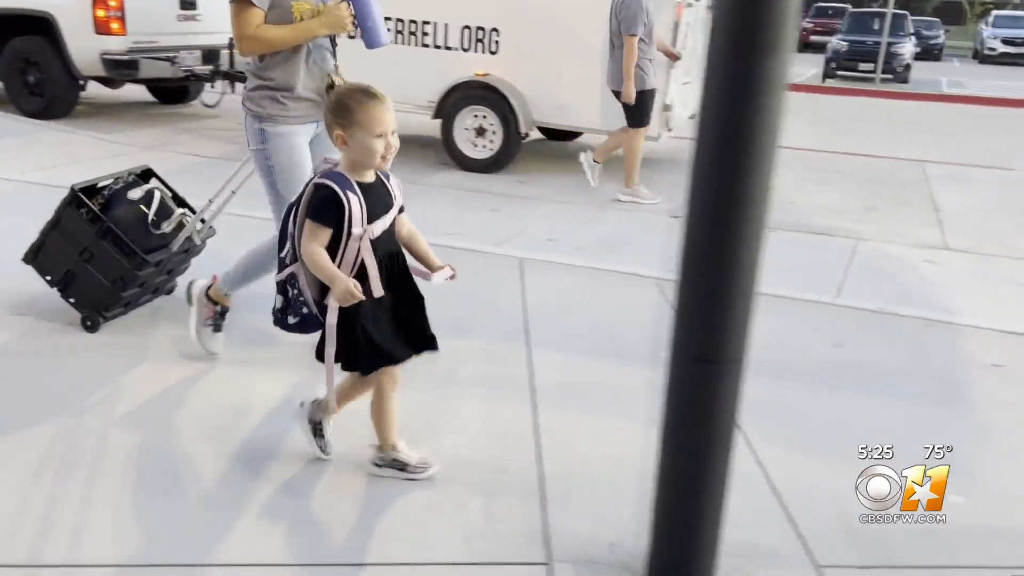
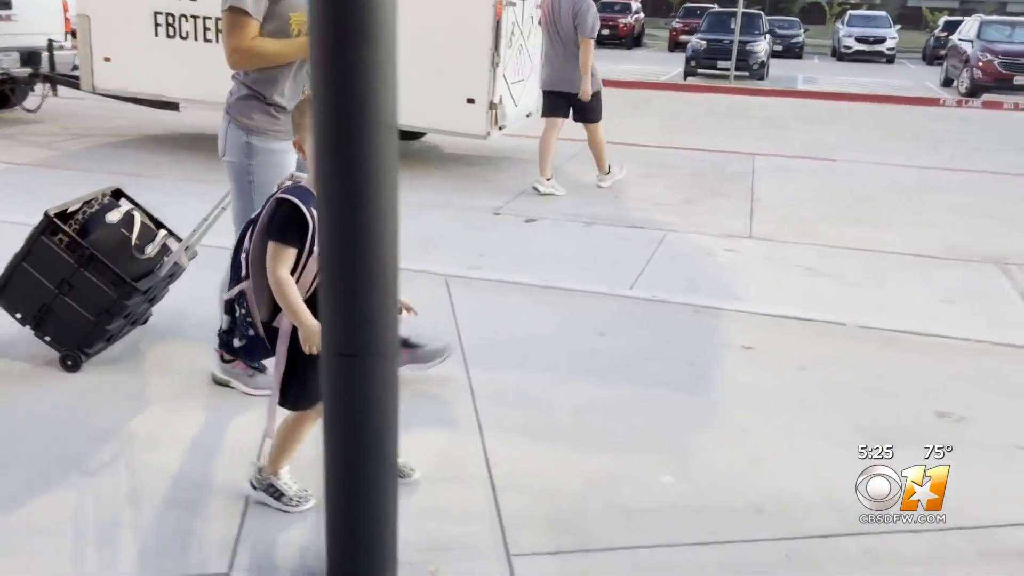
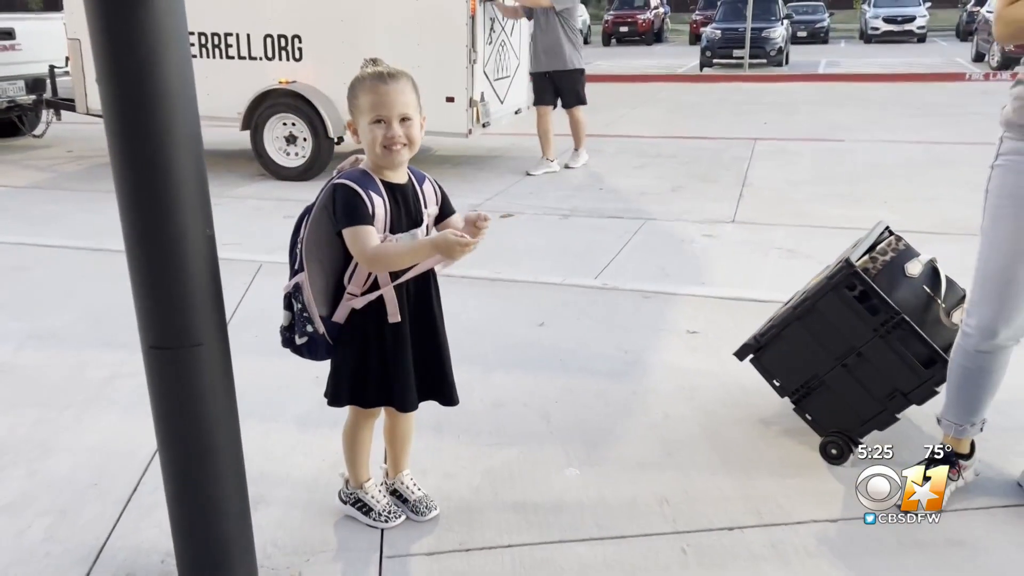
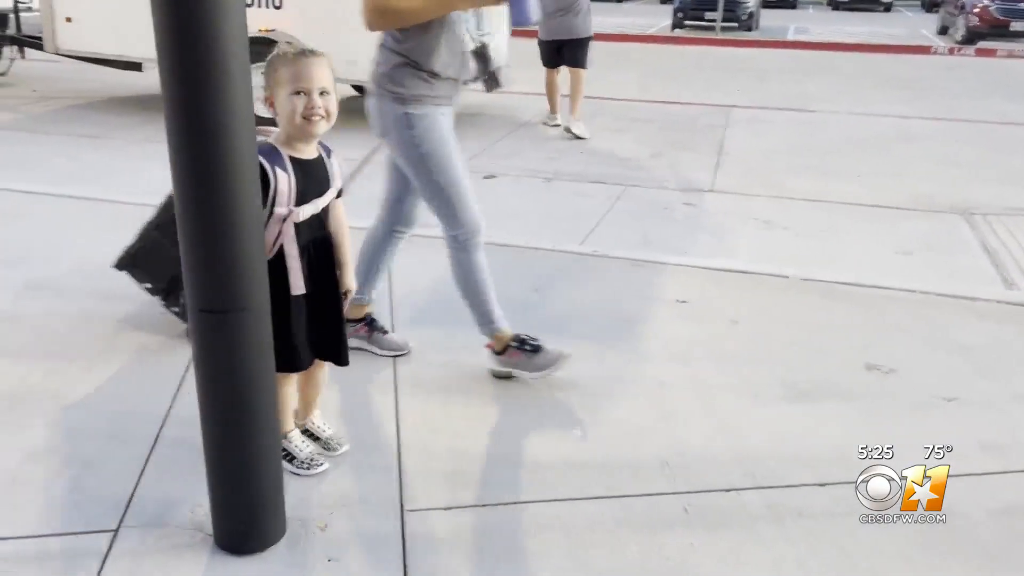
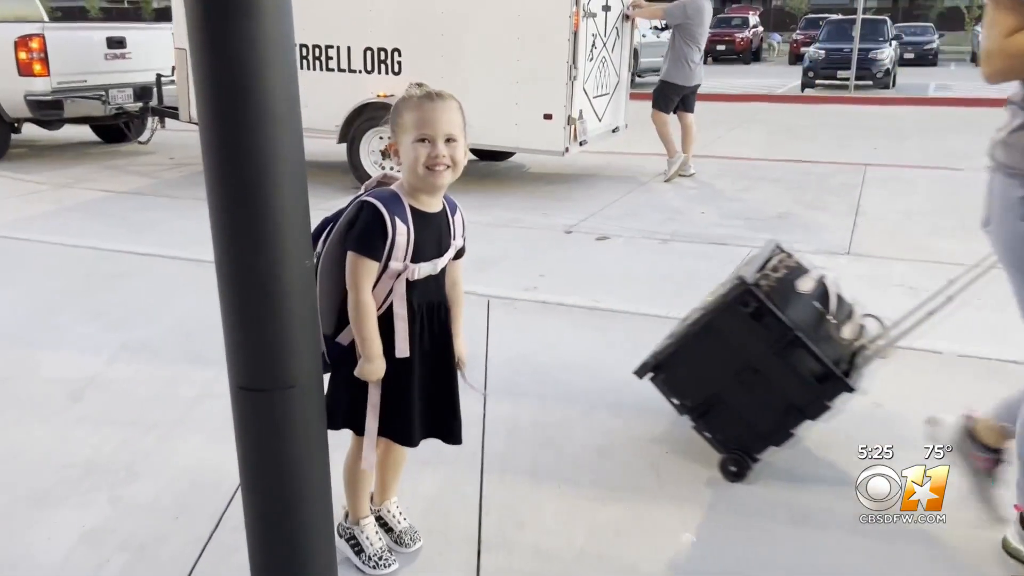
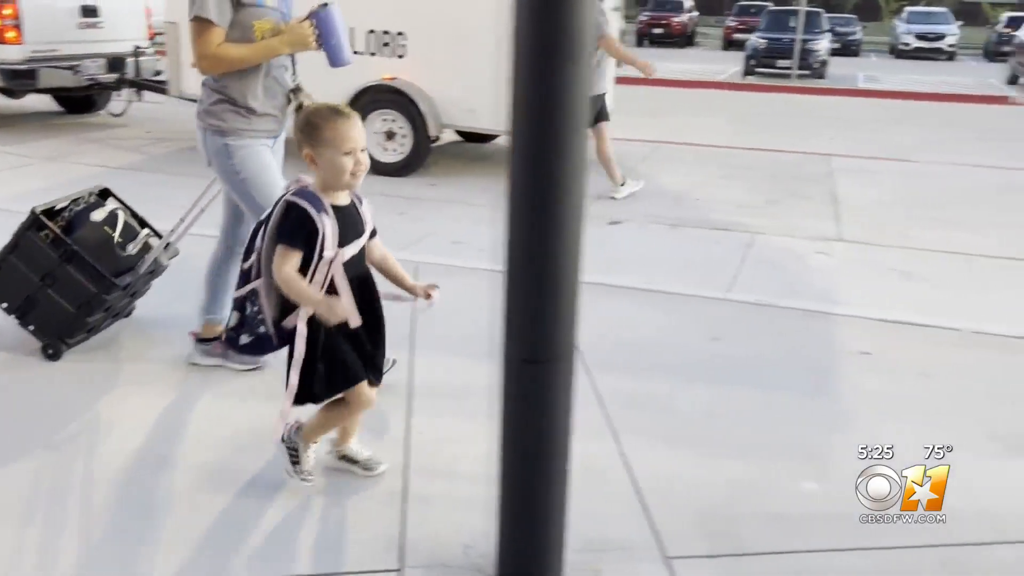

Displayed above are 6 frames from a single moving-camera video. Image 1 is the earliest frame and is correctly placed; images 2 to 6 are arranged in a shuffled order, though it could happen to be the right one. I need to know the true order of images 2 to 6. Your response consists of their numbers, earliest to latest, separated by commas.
6, 2, 4, 5, 3
